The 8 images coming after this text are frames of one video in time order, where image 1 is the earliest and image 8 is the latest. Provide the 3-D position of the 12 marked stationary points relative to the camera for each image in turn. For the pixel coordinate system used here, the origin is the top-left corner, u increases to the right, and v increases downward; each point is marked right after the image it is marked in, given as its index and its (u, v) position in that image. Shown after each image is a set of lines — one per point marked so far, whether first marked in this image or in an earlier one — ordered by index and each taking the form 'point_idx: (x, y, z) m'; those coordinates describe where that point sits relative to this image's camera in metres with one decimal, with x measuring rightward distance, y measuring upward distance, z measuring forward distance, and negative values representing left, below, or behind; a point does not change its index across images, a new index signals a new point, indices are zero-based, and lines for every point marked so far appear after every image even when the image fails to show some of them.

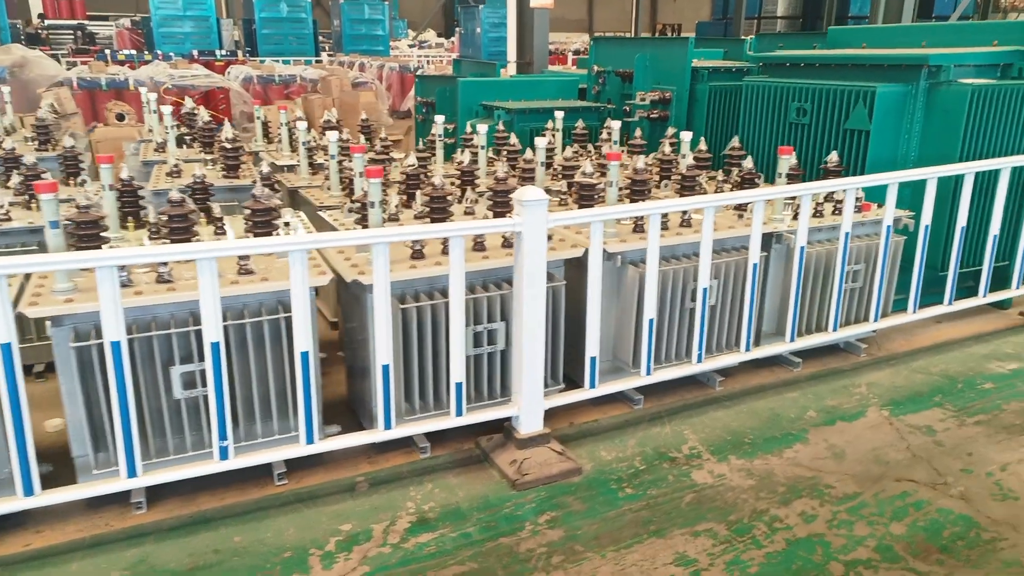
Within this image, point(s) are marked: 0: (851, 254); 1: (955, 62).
0: (+1.4, +0.1, +3.1) m
1: (+2.2, +1.1, +3.7) m
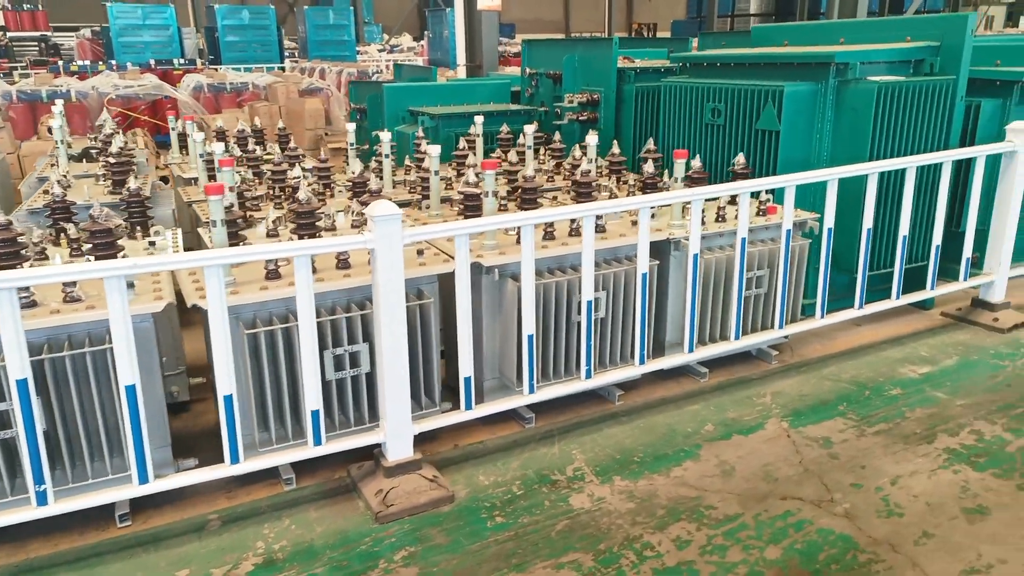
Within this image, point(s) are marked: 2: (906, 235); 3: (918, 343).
0: (+0.9, +0.1, +3.0) m
1: (+1.7, +1.1, +3.6) m
2: (+1.8, +0.2, +3.4) m
3: (+2.0, -0.3, +3.6) m
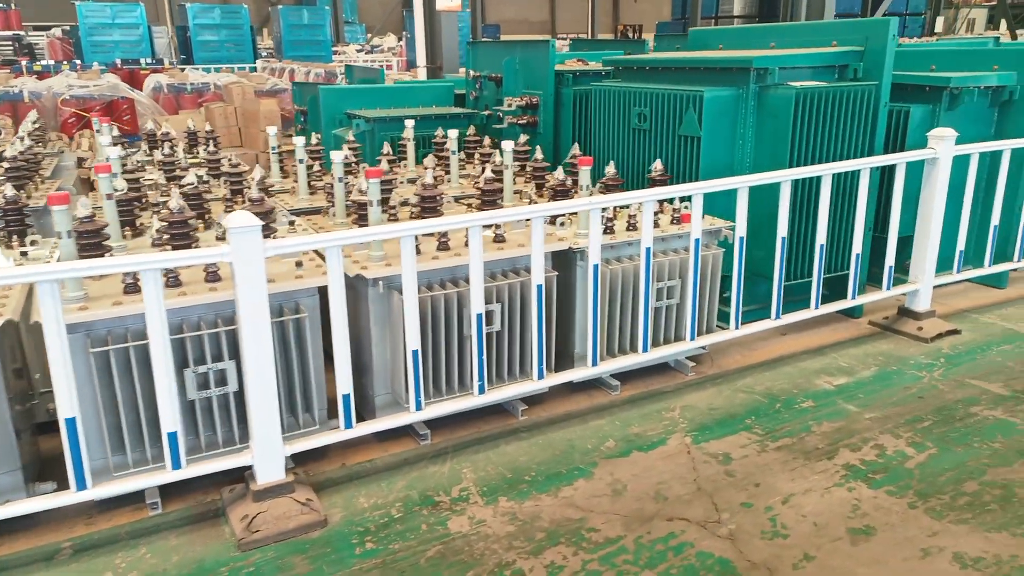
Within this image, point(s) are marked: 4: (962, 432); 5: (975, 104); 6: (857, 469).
0: (+0.5, +0.1, +2.9) m
1: (+1.3, +1.1, +3.5) m
2: (+1.4, +0.2, +3.4) m
3: (+1.6, -0.3, +3.6) m
4: (+1.7, -0.5, +2.8) m
5: (+2.6, +1.0, +4.3) m
6: (+1.2, -0.6, +2.6) m
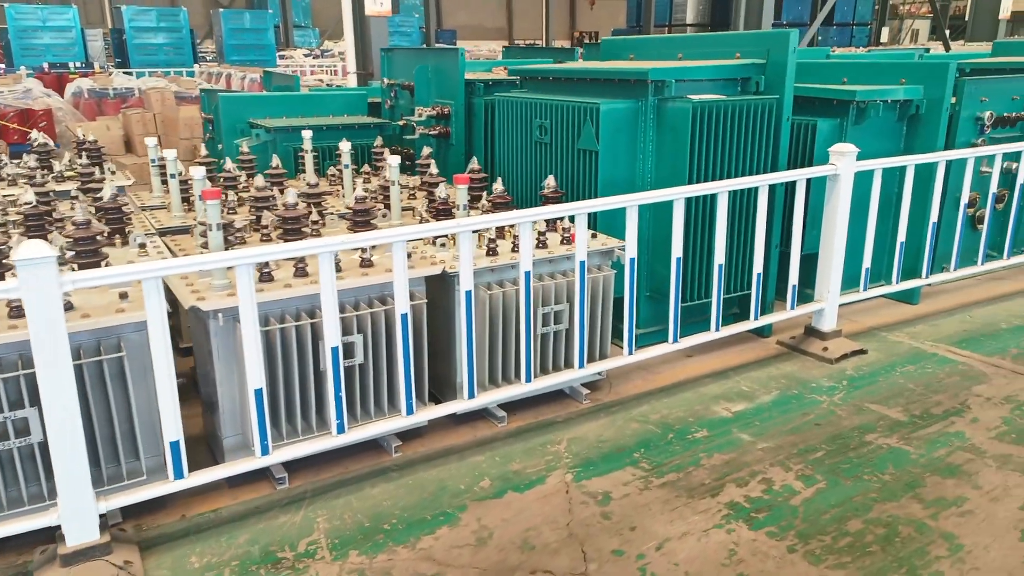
0: (+0.1, 0.0, +2.7) m
1: (+0.8, +1.0, +3.4) m
2: (+0.9, +0.1, +3.2) m
3: (+1.1, -0.4, +3.5) m
4: (+1.2, -0.6, +2.7) m
5: (+2.1, +1.0, +4.2) m
6: (+0.7, -0.7, +2.4) m
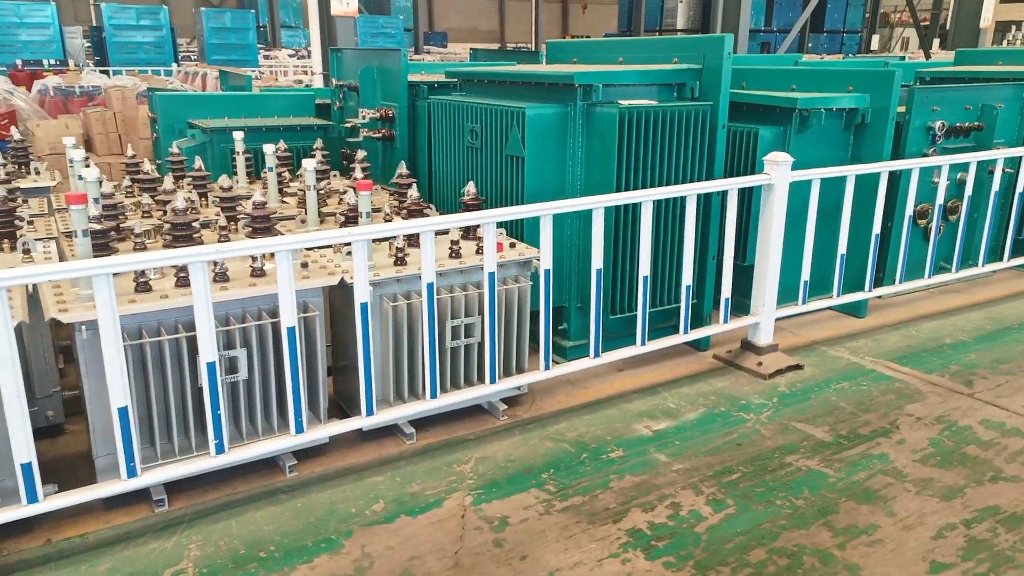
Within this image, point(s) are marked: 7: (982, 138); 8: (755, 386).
0: (-0.3, -0.1, +2.6) m
1: (+0.4, +0.9, +3.3) m
2: (+0.6, +0.1, +3.1) m
3: (+0.7, -0.5, +3.3) m
4: (+0.9, -0.7, +2.6) m
5: (+1.7, +0.9, +4.1) m
6: (+0.4, -0.8, +2.3) m
7: (+3.0, +1.0, +4.8) m
8: (+1.1, -0.4, +3.4) m
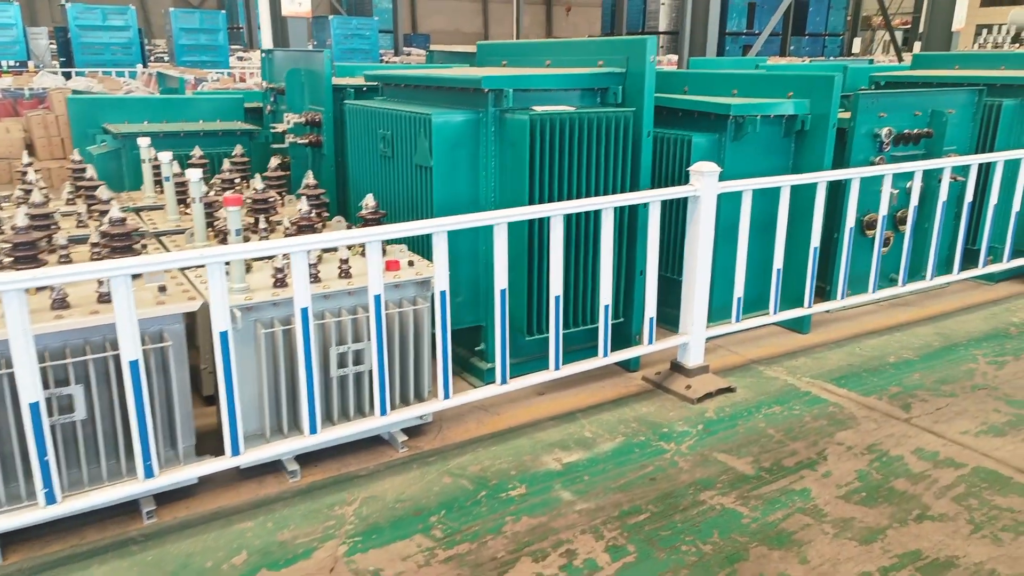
0: (-0.6, -0.2, +2.3) m
1: (0.0, +0.8, +3.1) m
2: (+0.2, 0.0, +2.9) m
3: (+0.3, -0.5, +3.1) m
4: (+0.5, -0.8, +2.4) m
5: (+1.3, +0.8, +3.9) m
6: (0.0, -0.8, +2.1) m
7: (+2.6, +0.9, +4.6) m
8: (+0.7, -0.5, +3.2) m
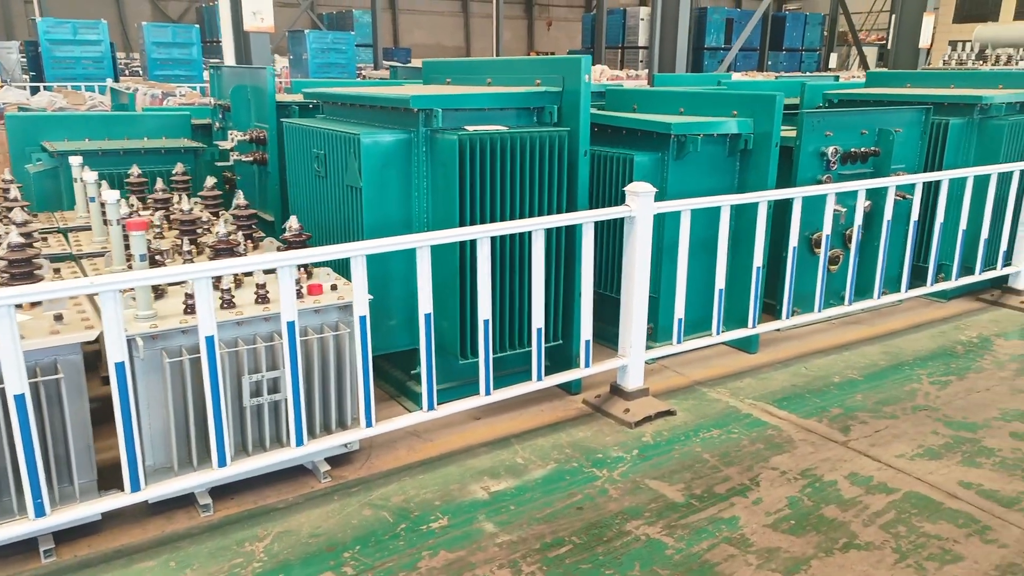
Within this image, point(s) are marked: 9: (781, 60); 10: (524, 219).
0: (-0.9, -0.2, +2.3) m
1: (-0.3, +0.7, +3.0) m
2: (-0.1, -0.1, +2.8) m
3: (0.0, -0.6, +3.0) m
4: (+0.3, -0.8, +2.3) m
5: (+1.0, +0.7, +3.9) m
6: (-0.2, -0.9, +2.0) m
7: (+2.3, +0.8, +4.6) m
8: (+0.4, -0.6, +3.1) m
9: (+4.7, +3.9, +13.0) m
10: (0.0, +0.3, +2.8) m
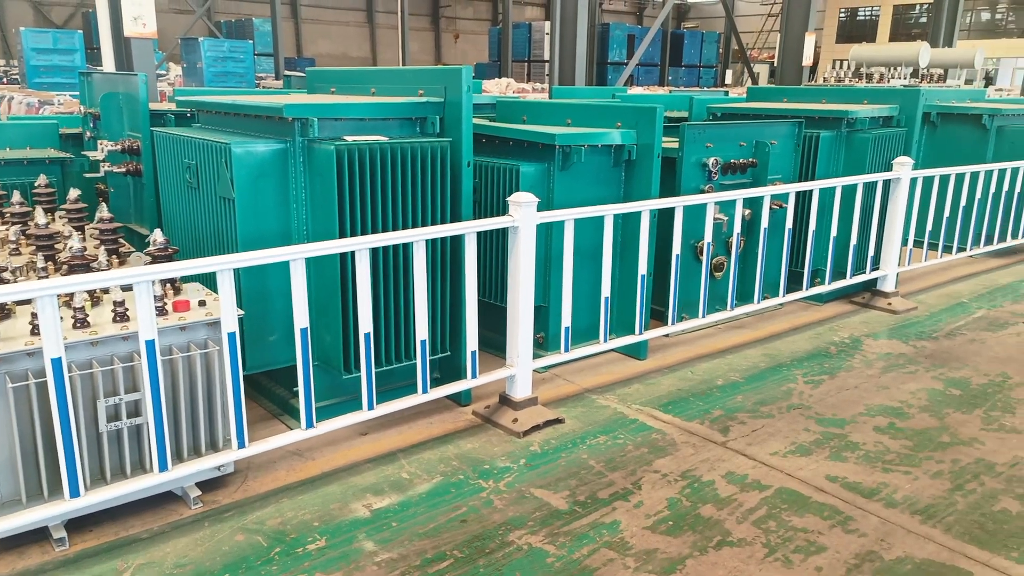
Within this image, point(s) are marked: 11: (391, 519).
0: (-1.3, -0.3, +2.1) m
1: (-0.7, +0.7, +3.0) m
2: (-0.5, -0.2, +2.8) m
3: (-0.4, -0.7, +3.0) m
4: (-0.1, -0.9, +2.3) m
5: (+0.4, +0.7, +4.0) m
6: (-0.5, -1.0, +1.9) m
7: (+1.6, +0.7, +4.8) m
8: (0.0, -0.7, +3.1) m
9: (+3.0, +3.8, +13.5) m
10: (-0.4, +0.2, +2.7) m
11: (-0.4, -0.8, +2.6) m
